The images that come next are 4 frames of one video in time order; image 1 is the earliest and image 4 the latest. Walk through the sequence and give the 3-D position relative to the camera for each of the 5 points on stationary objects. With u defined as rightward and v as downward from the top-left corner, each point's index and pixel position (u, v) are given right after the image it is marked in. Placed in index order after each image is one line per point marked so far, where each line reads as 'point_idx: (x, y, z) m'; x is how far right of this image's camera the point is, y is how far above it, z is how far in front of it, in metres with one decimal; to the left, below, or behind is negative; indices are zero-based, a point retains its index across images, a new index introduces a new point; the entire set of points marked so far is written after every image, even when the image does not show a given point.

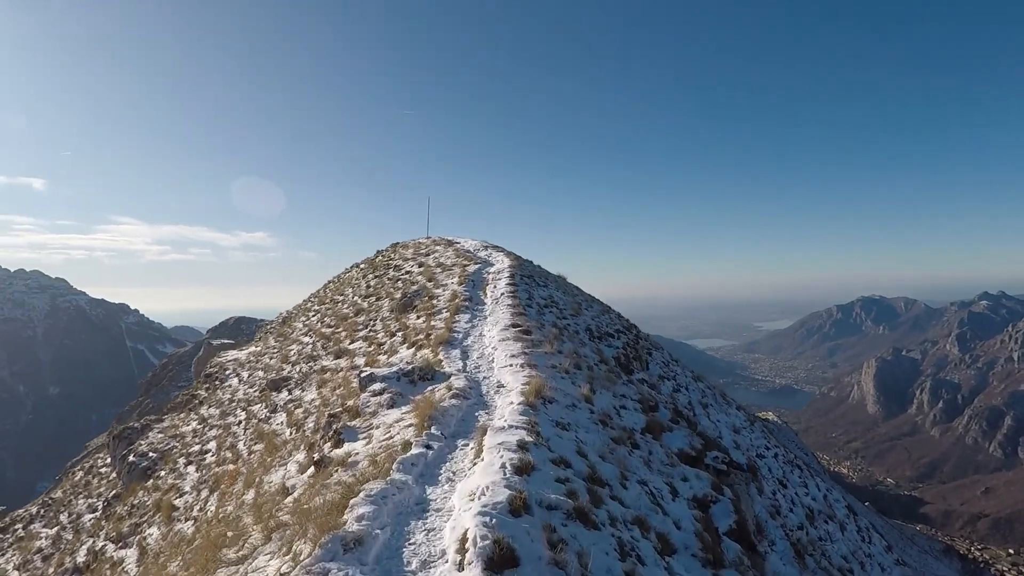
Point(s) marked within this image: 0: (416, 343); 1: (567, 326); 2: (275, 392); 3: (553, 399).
0: (-2.8, -1.7, +14.4) m
1: (+1.9, -1.3, +16.1) m
2: (-9.8, -4.4, +19.8) m
3: (+0.7, -1.9, +8.3) m
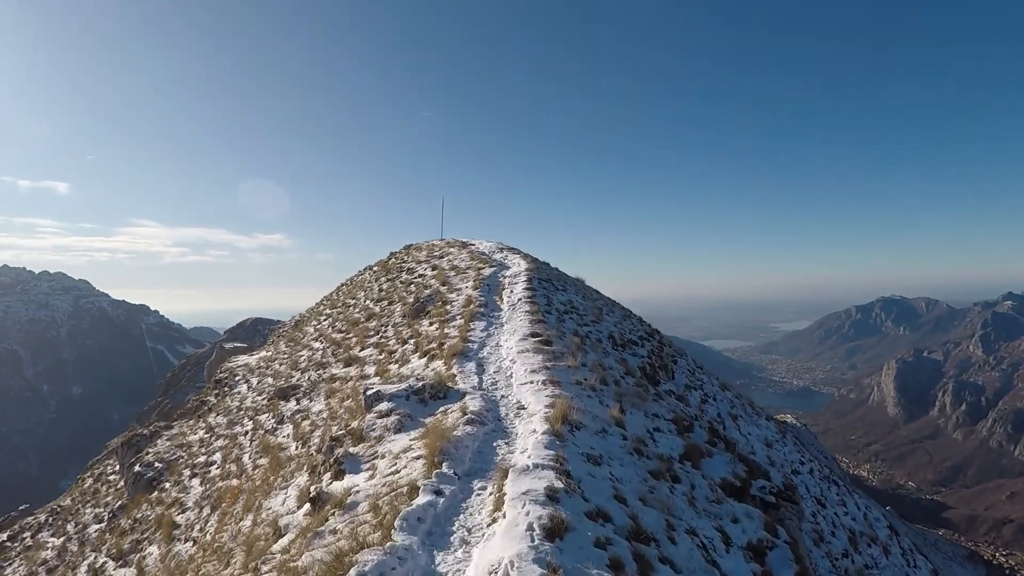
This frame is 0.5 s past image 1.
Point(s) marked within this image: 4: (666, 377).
0: (-2.3, -1.9, +13.5) m
1: (+2.5, -1.5, +15.1) m
2: (-9.2, -4.6, +19.1) m
3: (+1.1, -2.1, +7.3) m
4: (+5.3, -3.1, +16.5) m
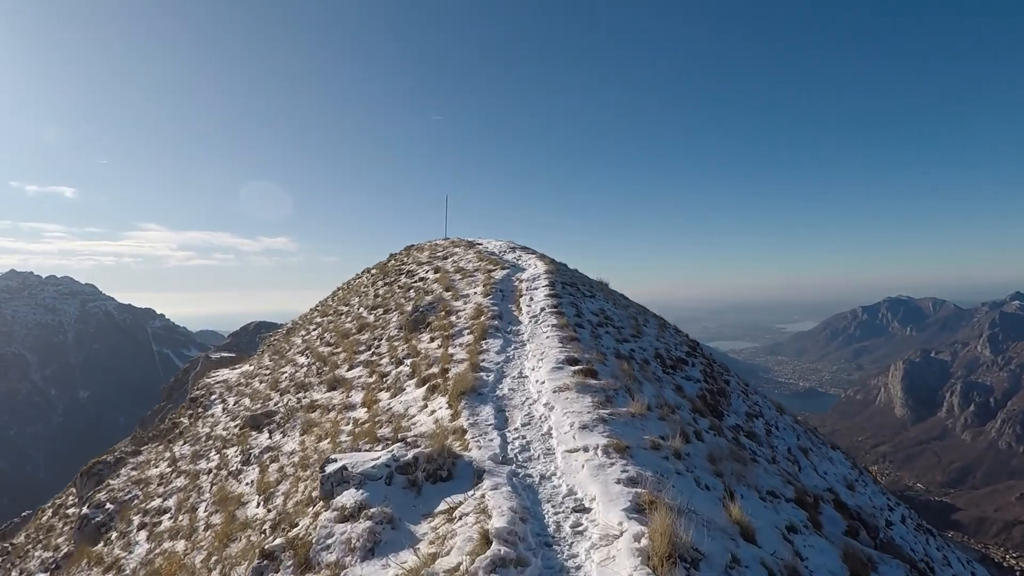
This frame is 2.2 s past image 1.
0: (-1.7, -2.1, +10.2) m
1: (+3.0, -1.7, +11.8) m
2: (-8.6, -4.8, +15.9) m
3: (+1.6, -2.3, +4.0) m
4: (+5.9, -3.2, +13.1) m
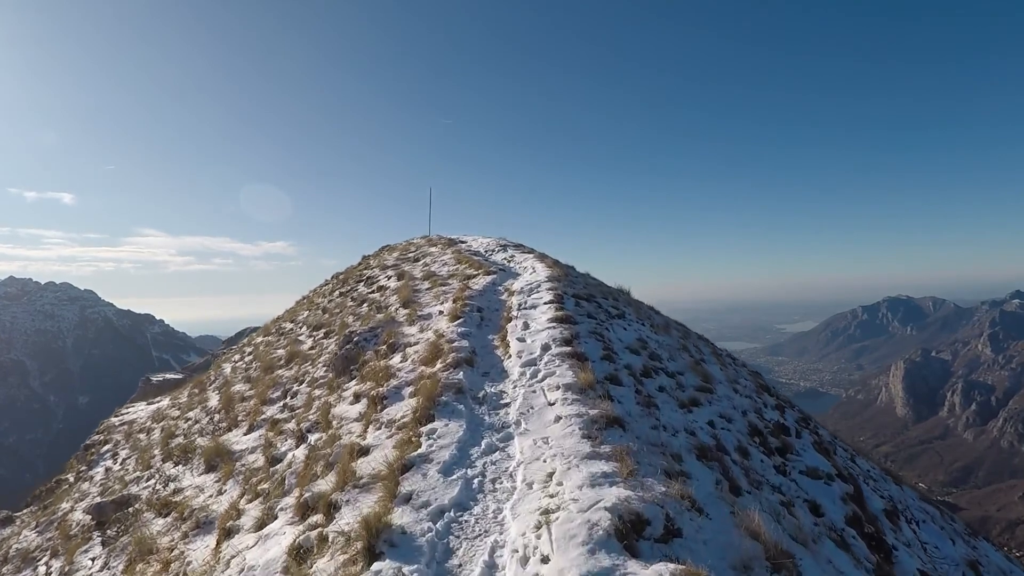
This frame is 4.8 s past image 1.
0: (-2.0, -2.4, +4.4) m
1: (+2.7, -2.0, +6.0) m
2: (-8.8, -5.2, +10.1) m
3: (+1.2, -2.5, -1.8) m
4: (+5.6, -3.5, +7.3) m
